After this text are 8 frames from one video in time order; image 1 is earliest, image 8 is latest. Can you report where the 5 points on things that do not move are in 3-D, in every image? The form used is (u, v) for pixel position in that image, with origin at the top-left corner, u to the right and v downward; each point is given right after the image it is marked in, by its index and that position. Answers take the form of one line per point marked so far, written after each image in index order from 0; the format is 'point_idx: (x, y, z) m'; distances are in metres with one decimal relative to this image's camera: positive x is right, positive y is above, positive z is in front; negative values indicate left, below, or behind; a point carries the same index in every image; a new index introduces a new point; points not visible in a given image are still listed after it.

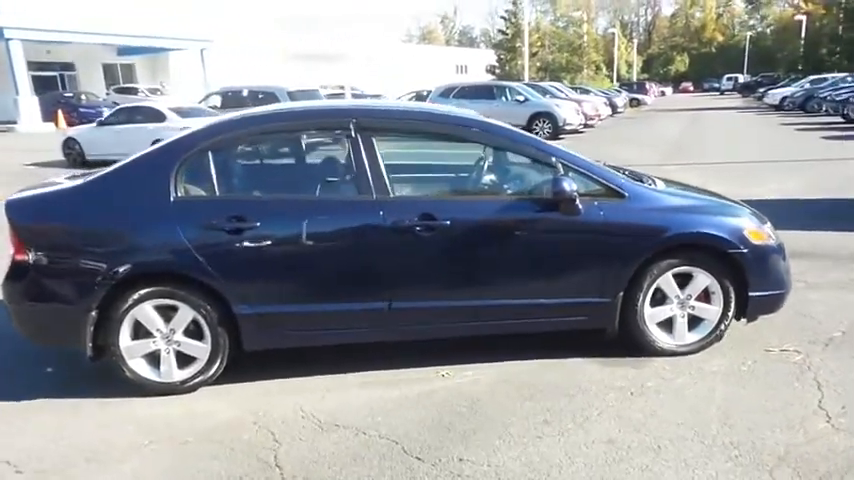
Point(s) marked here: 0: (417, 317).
0: (0.0, -0.5, +4.0) m
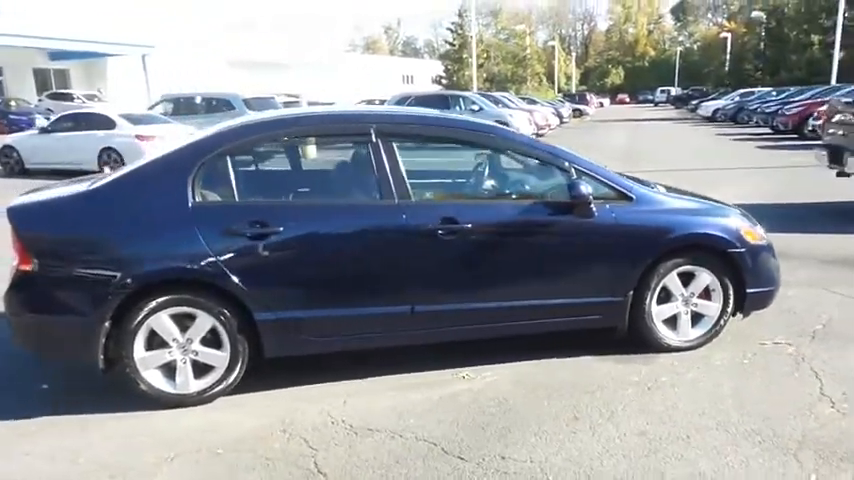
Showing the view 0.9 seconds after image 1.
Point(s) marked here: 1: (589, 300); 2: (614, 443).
0: (+0.1, -0.6, +4.1) m
1: (+1.2, -0.4, +4.3) m
2: (+1.0, -1.1, +3.2) m
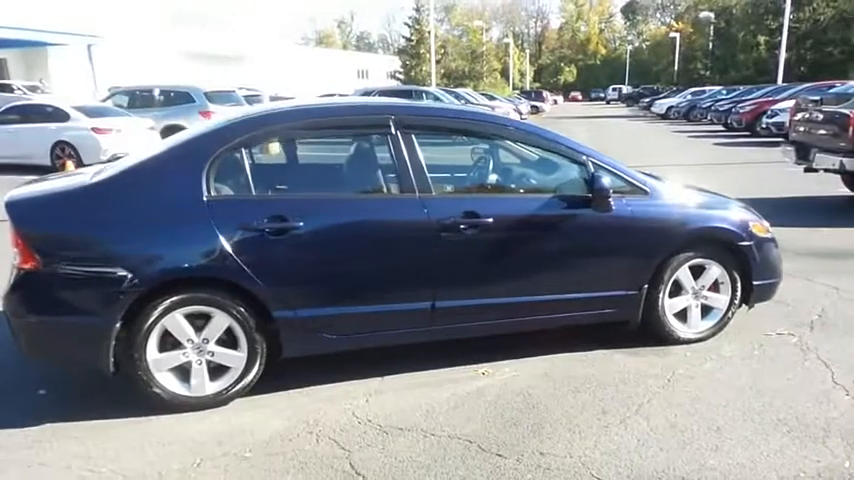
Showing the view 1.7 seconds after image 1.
0: (+0.2, -0.5, +4.0) m
1: (+1.3, -0.4, +4.3) m
2: (+1.2, -1.1, +3.2) m
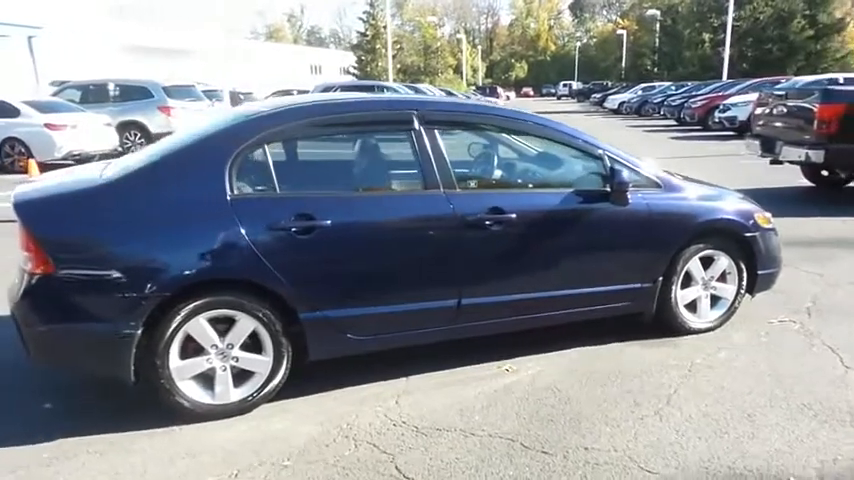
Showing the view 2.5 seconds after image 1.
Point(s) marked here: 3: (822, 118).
0: (+0.4, -0.5, +4.0) m
1: (+1.5, -0.3, +4.3) m
2: (+1.5, -1.1, +3.3) m
3: (+6.7, +2.1, +9.9) m
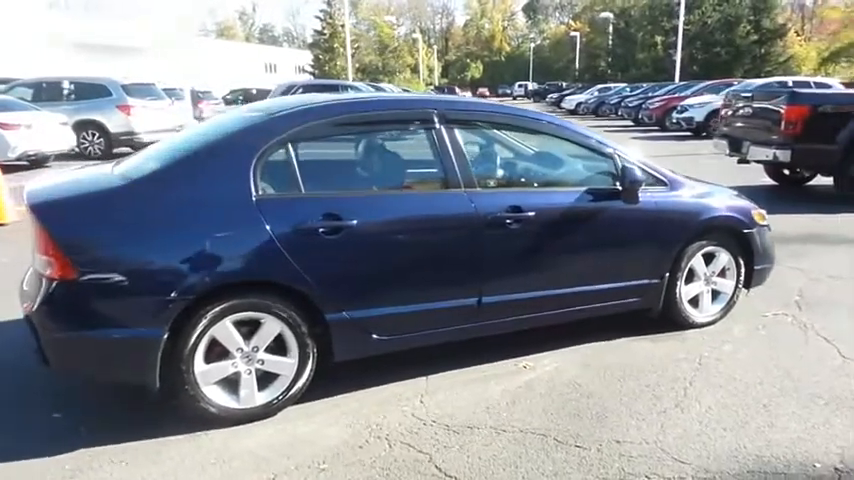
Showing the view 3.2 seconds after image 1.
0: (+0.5, -0.5, +4.0) m
1: (+1.6, -0.3, +4.4) m
2: (+1.6, -1.0, +3.4) m
3: (+6.4, +2.1, +10.3) m
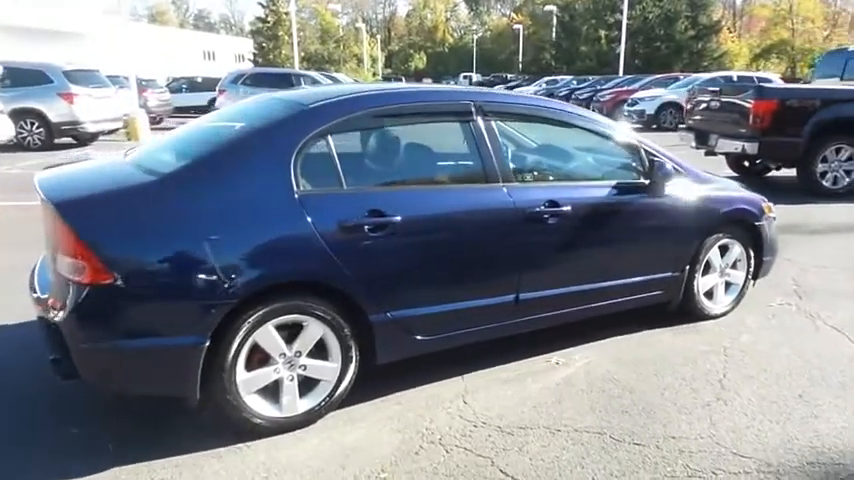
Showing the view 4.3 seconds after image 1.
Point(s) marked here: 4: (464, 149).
0: (+0.8, -0.5, +4.0) m
1: (+1.7, -0.3, +4.4) m
2: (+1.9, -1.0, +3.4) m
3: (+6.1, +2.3, +10.7) m
4: (+0.2, +0.6, +3.7) m
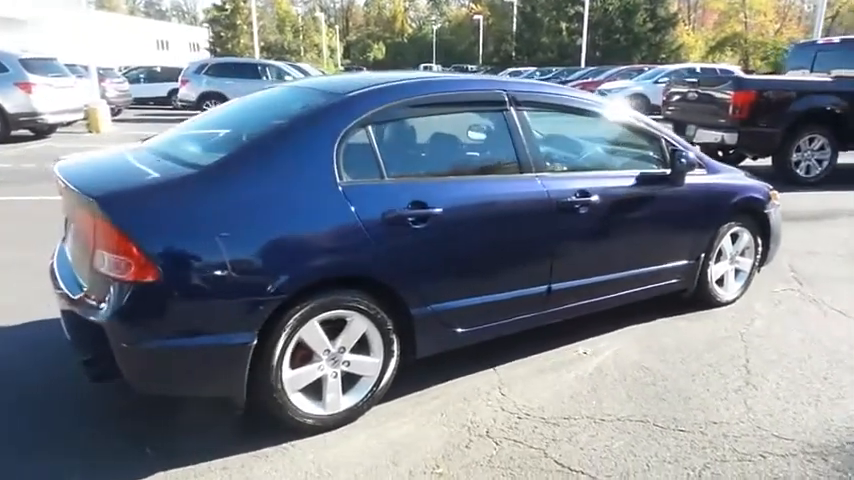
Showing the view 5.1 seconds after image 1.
0: (+1.0, -0.4, +4.0) m
1: (+1.9, -0.2, +4.5) m
2: (+2.1, -0.9, +3.5) m
3: (+5.8, +2.6, +11.0) m
4: (+0.4, +0.6, +3.6) m
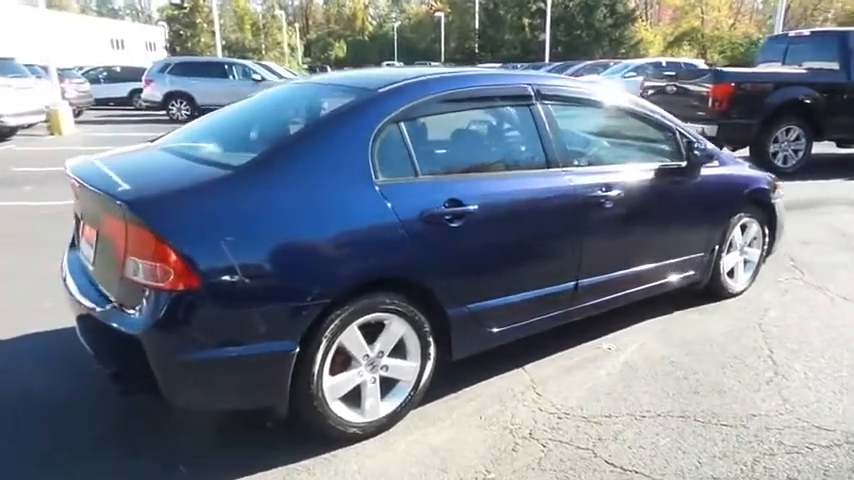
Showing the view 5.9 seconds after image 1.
0: (+1.1, -0.4, +3.9) m
1: (+2.0, -0.1, +4.5) m
2: (+2.3, -0.9, +3.5) m
3: (+5.5, +2.7, +11.2) m
4: (+0.6, +0.6, +3.6) m
